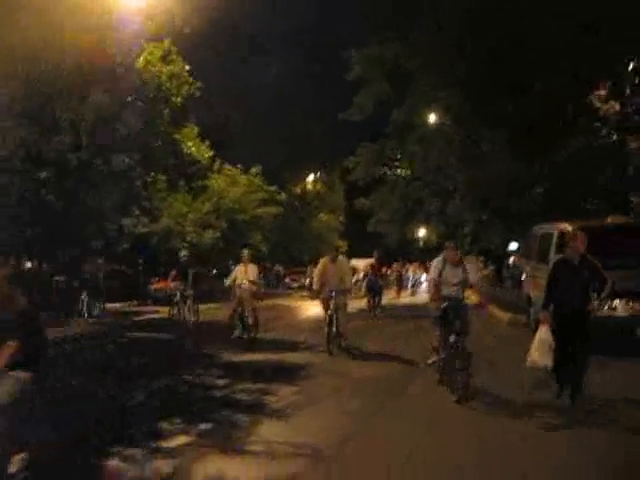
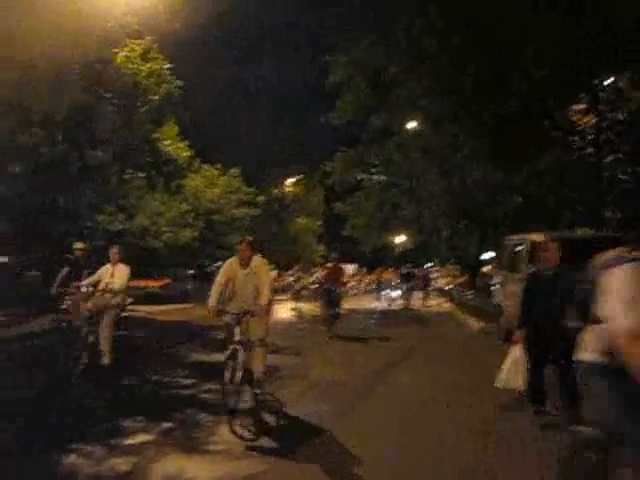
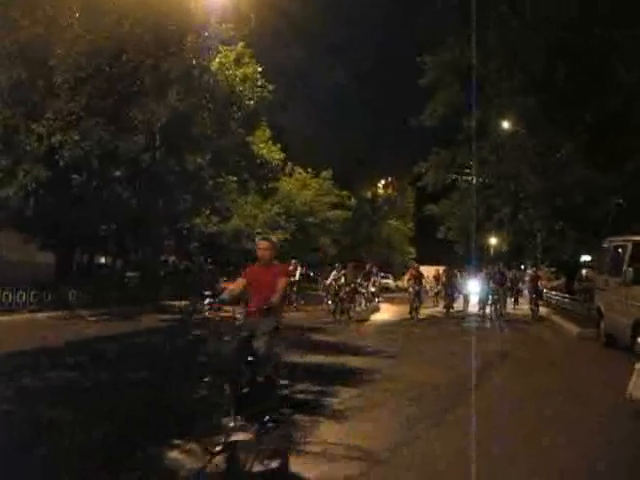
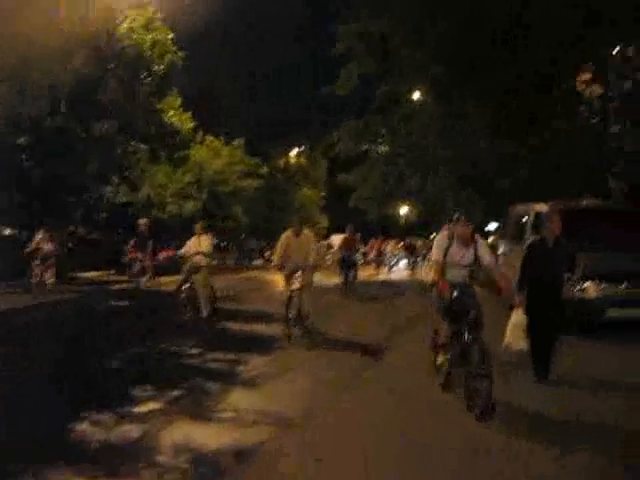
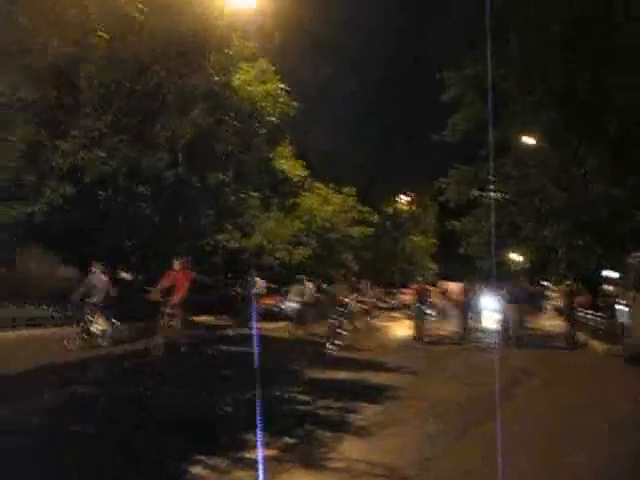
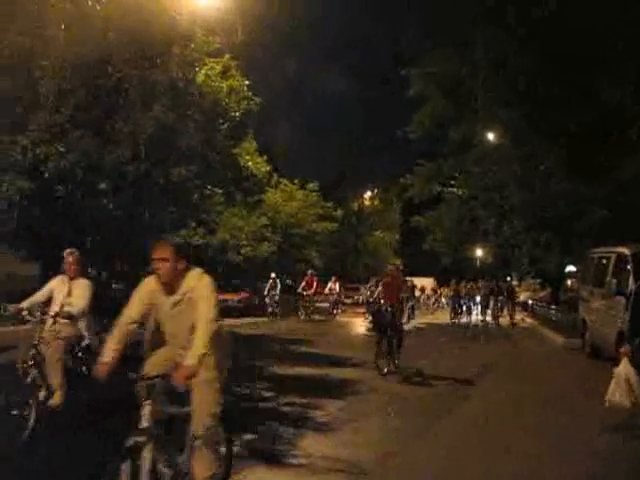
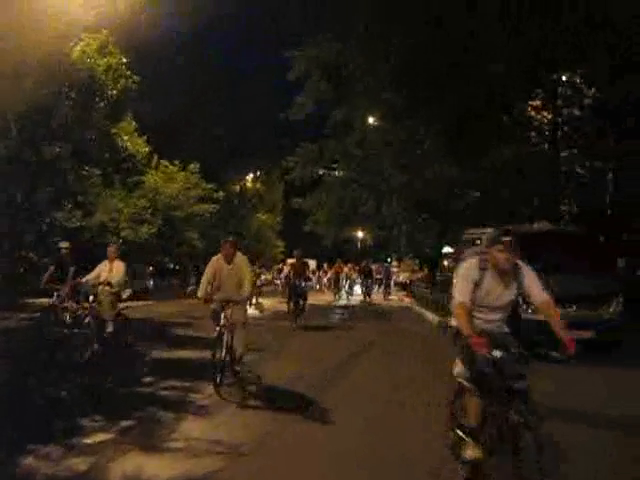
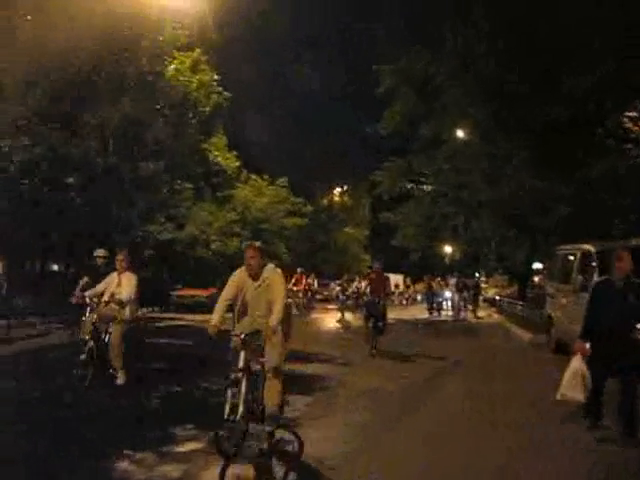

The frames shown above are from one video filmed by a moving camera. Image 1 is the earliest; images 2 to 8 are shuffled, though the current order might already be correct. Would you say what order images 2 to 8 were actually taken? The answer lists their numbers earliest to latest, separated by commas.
4, 7, 2, 8, 6, 3, 5
